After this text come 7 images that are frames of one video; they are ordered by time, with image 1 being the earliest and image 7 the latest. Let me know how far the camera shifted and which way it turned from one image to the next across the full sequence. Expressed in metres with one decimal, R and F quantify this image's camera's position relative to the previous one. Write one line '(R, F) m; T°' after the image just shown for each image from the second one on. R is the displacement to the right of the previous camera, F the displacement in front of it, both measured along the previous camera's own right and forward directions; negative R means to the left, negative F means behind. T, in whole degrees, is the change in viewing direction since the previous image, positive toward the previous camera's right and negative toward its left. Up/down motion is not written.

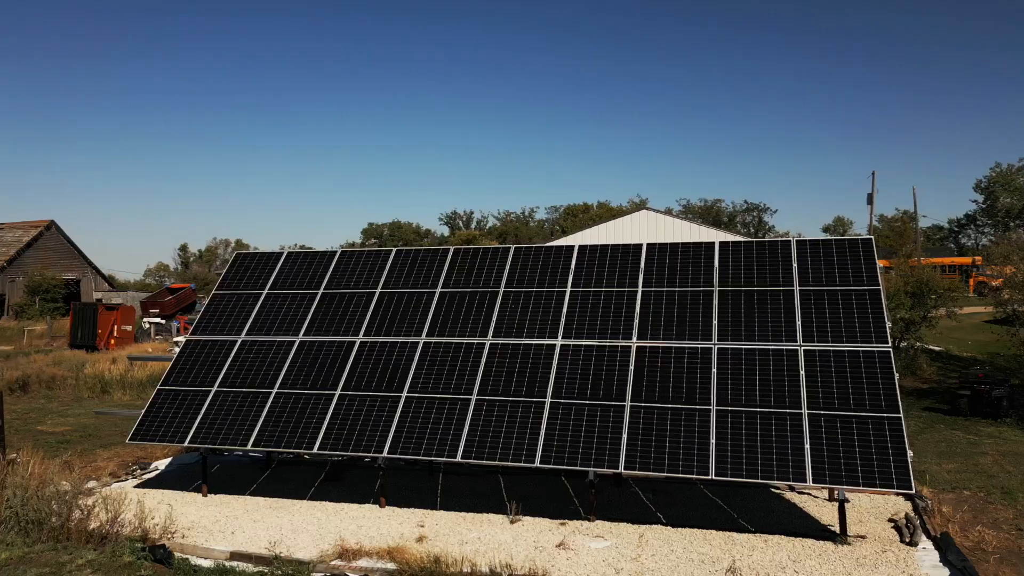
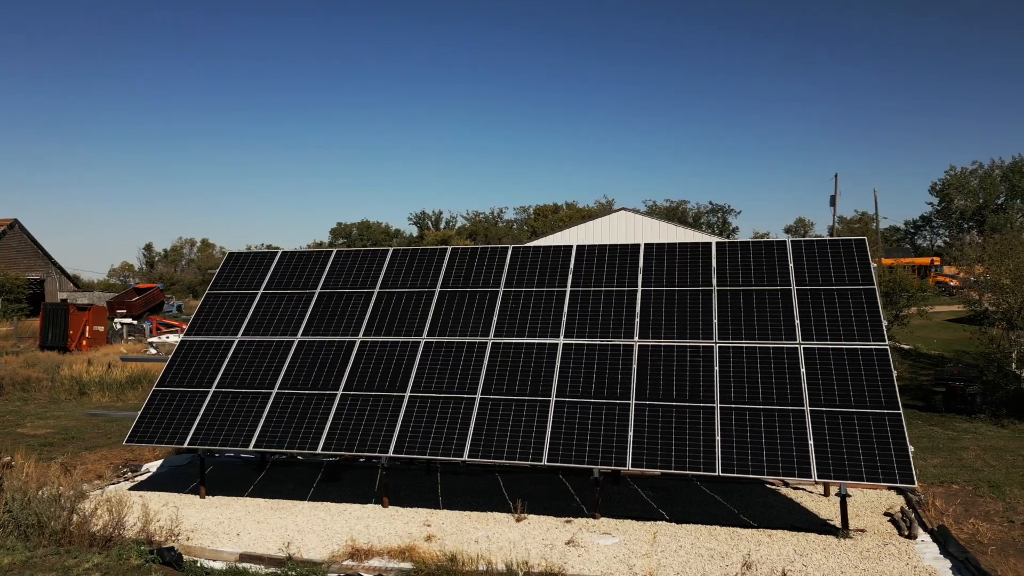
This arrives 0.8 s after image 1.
(-0.5, 0.0) m; +2°
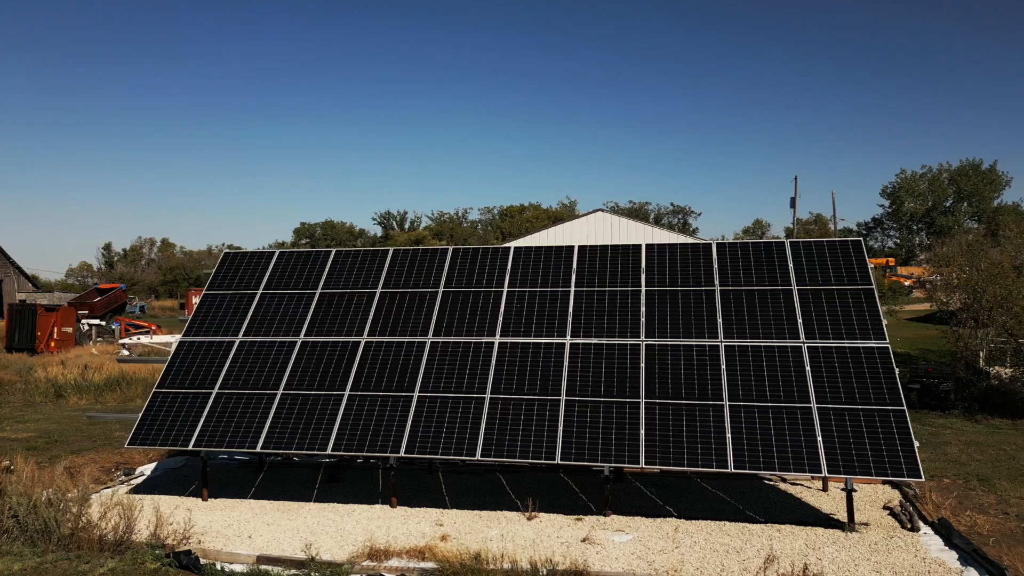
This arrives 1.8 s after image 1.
(-0.6, 0.0) m; +2°
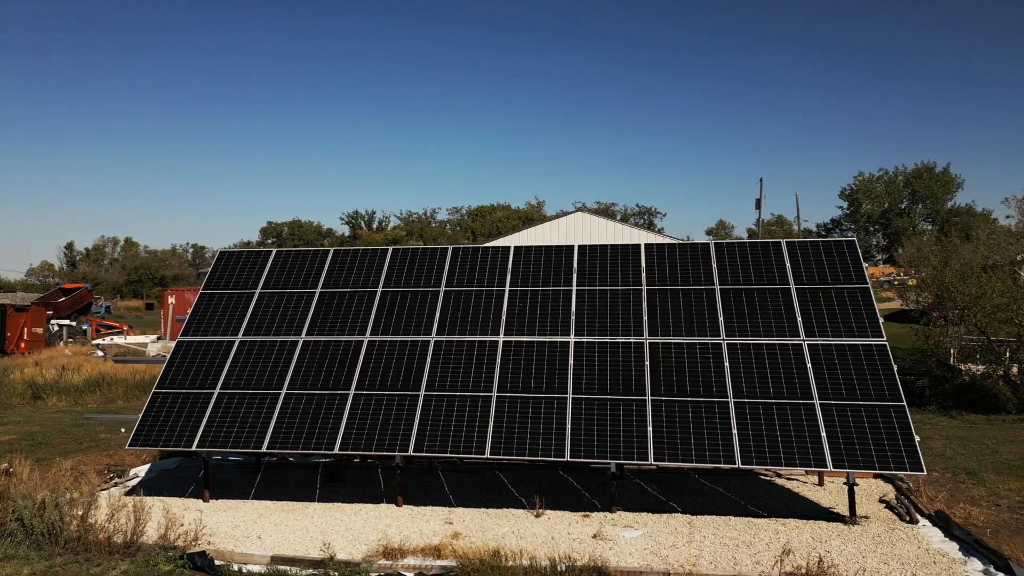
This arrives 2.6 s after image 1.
(-0.5, -0.1) m; +2°
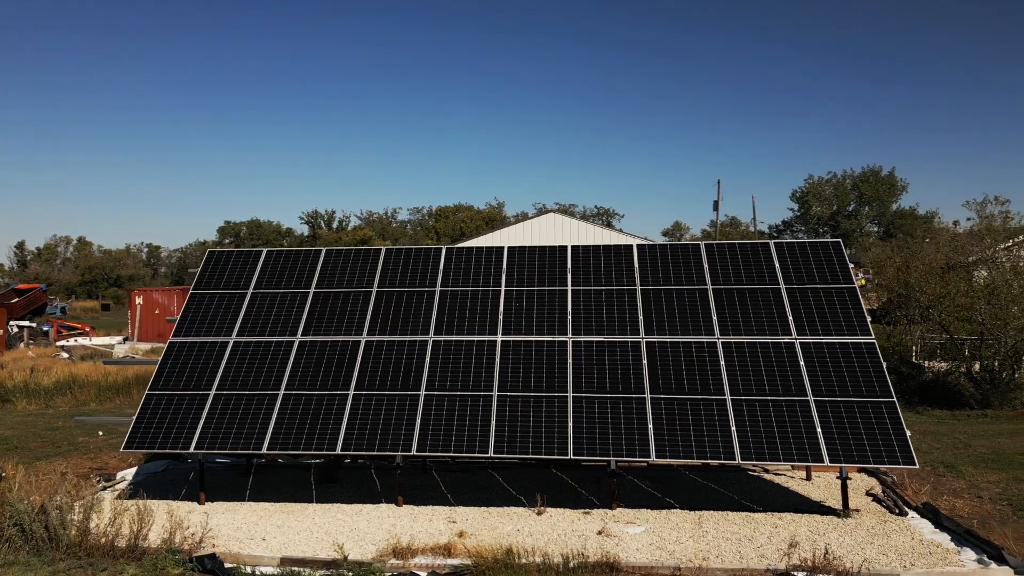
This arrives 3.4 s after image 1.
(-0.5, -0.1) m; +2°
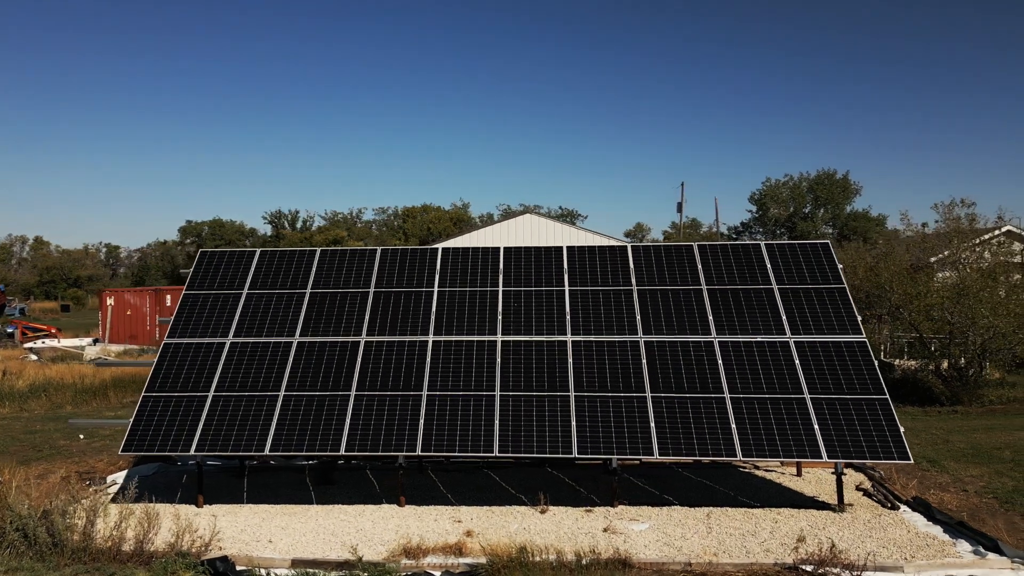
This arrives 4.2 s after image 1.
(-0.5, -0.1) m; +2°
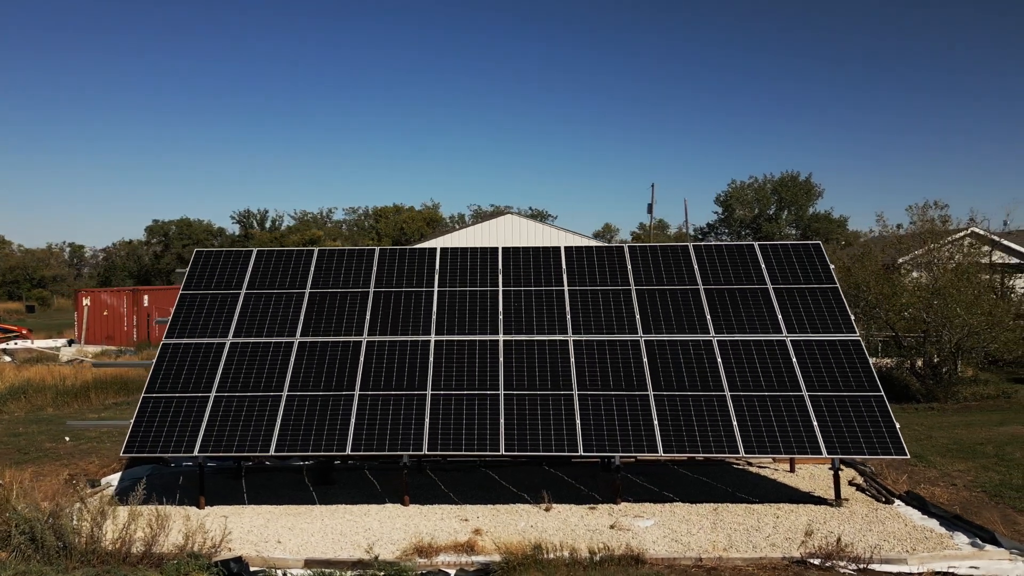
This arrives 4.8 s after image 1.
(-0.5, -0.1) m; +2°
